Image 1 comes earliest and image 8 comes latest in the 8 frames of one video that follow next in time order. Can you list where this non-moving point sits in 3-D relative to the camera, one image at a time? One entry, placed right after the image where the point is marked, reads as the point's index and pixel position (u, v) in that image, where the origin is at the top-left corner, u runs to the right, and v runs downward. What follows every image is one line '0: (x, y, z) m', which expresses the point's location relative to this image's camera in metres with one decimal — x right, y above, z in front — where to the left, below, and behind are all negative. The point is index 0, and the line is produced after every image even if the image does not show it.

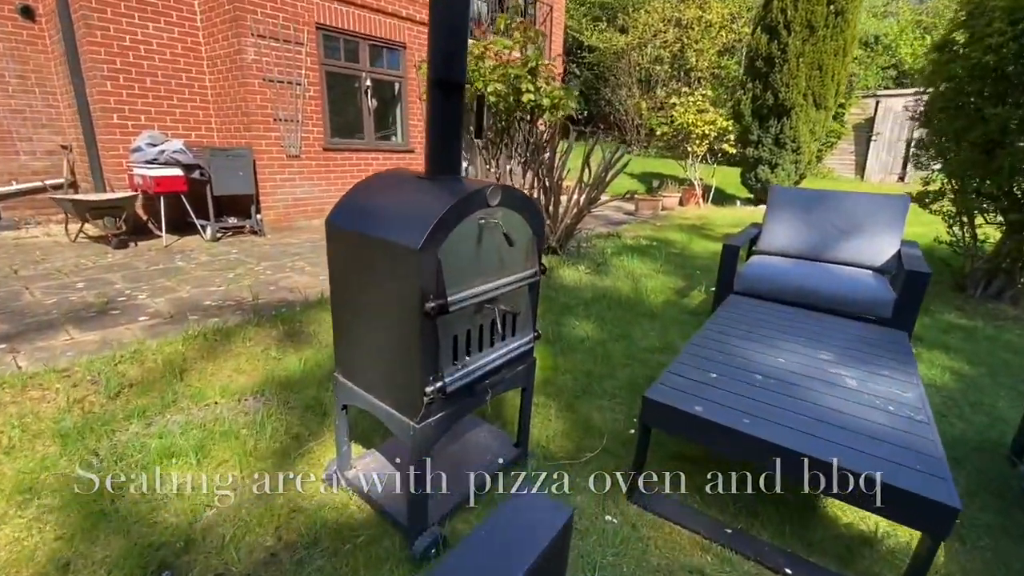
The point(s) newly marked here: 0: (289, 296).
0: (-1.6, -0.1, +3.5) m
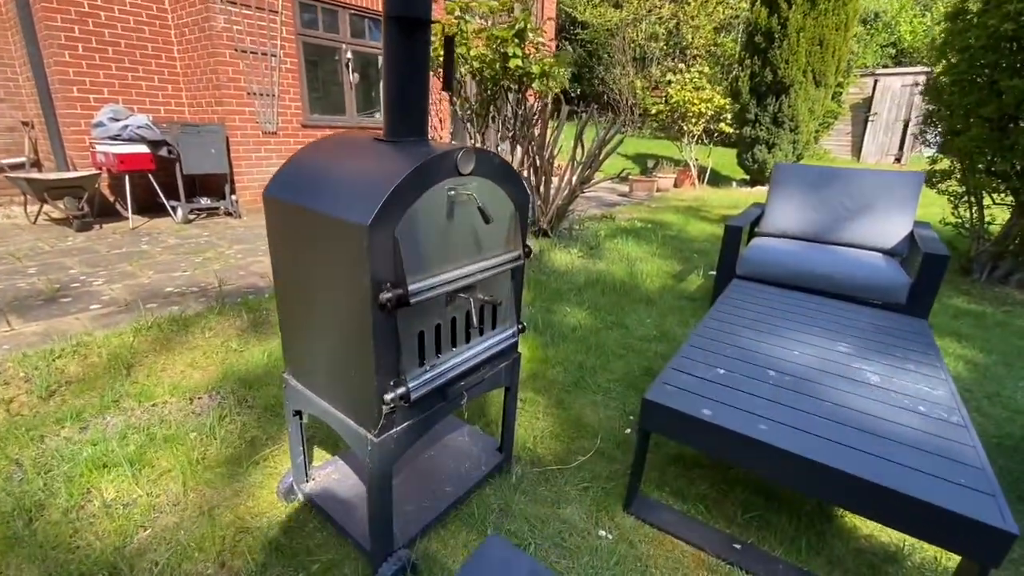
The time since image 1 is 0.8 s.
0: (-1.7, 0.0, +3.2) m
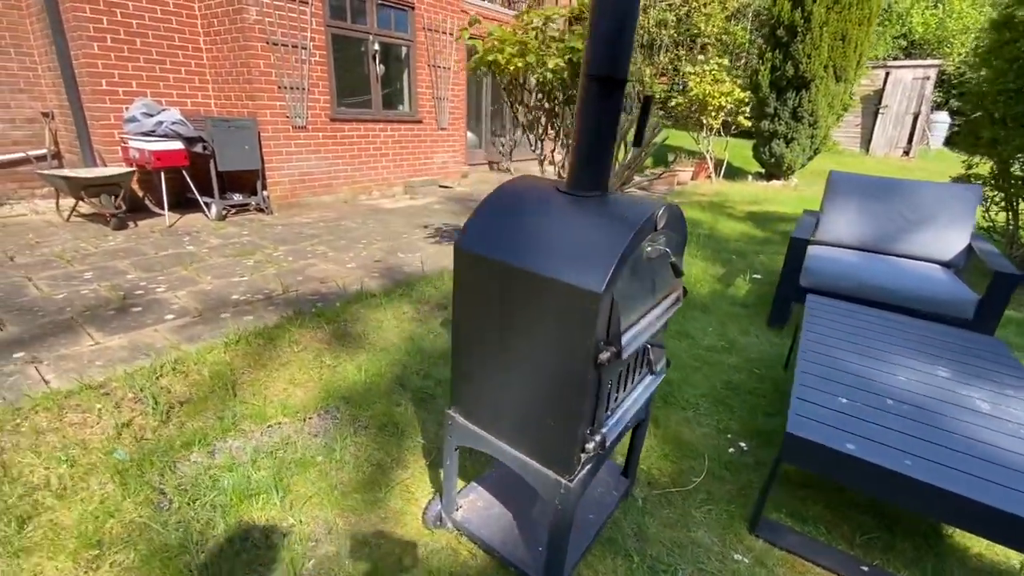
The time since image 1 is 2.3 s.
0: (-1.3, 0.0, +3.3) m
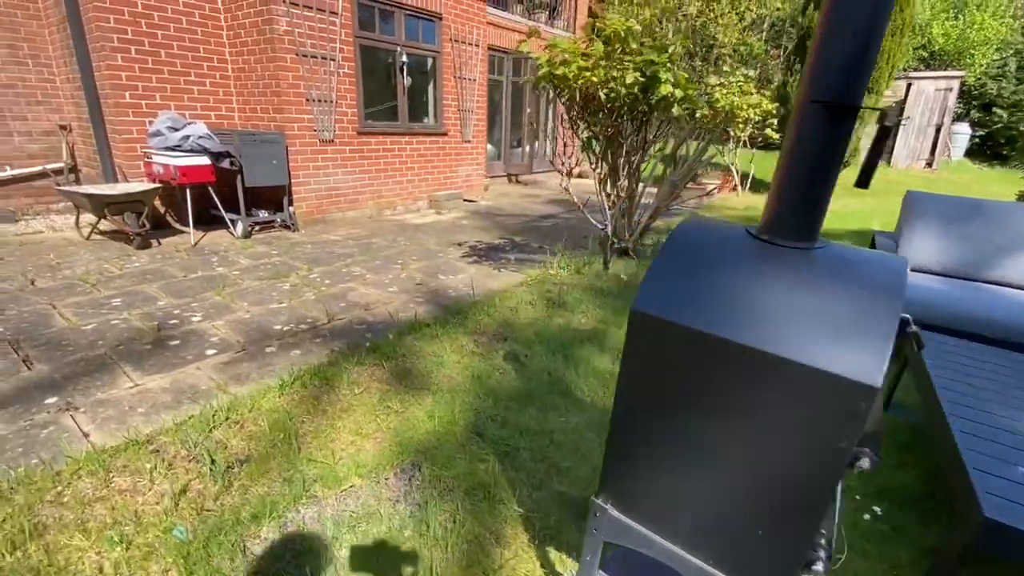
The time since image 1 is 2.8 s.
0: (-0.9, -0.2, +3.0) m
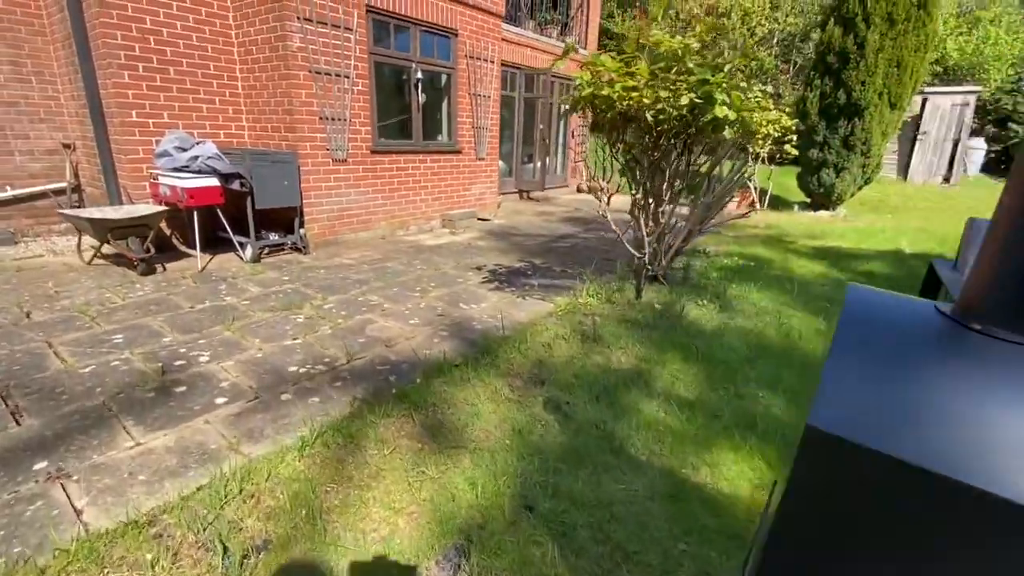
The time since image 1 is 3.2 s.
0: (-0.7, -0.4, +2.8) m
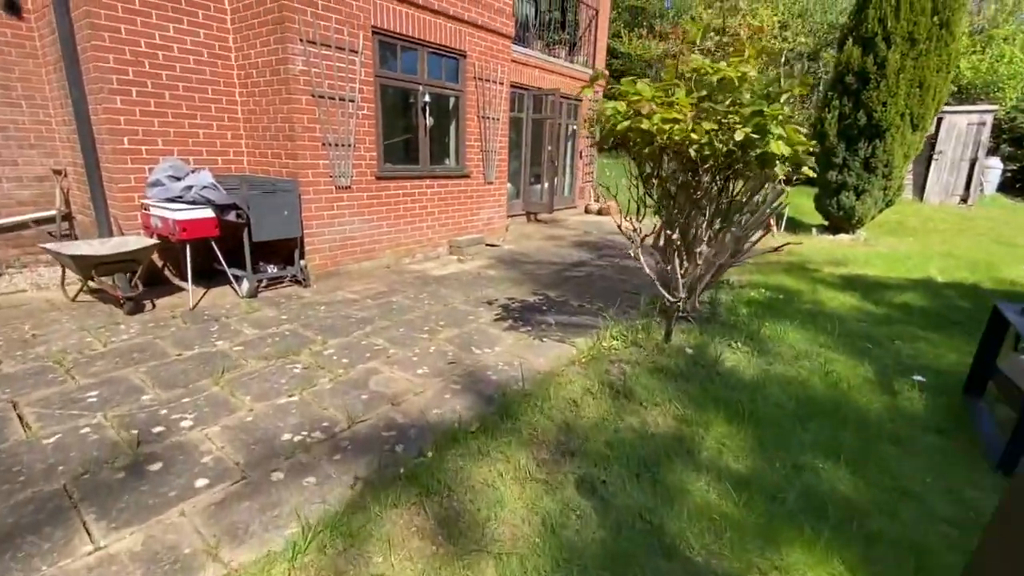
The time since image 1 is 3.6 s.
0: (-0.6, -0.7, +2.5) m
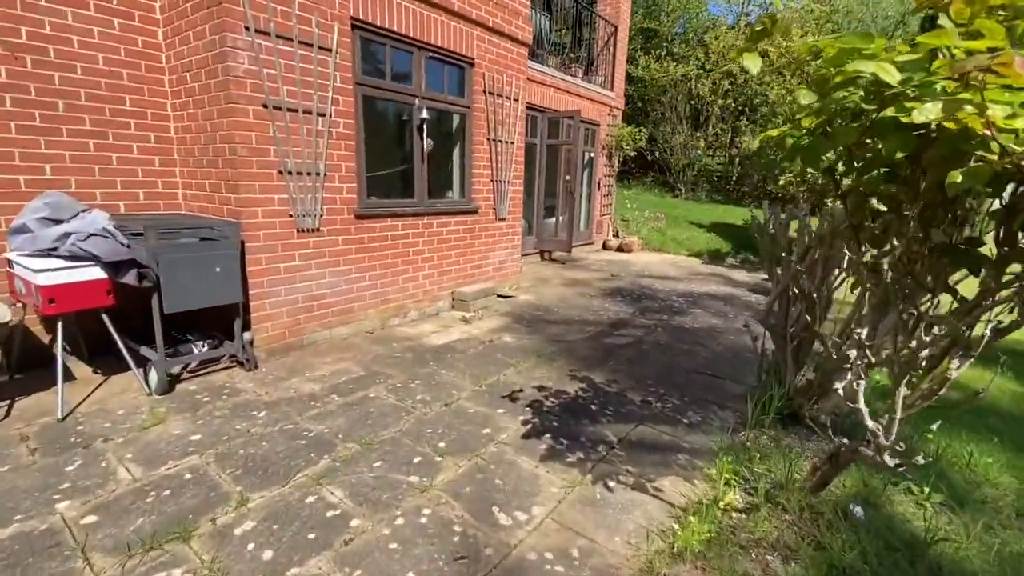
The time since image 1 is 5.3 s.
0: (-0.4, -1.1, +1.1) m
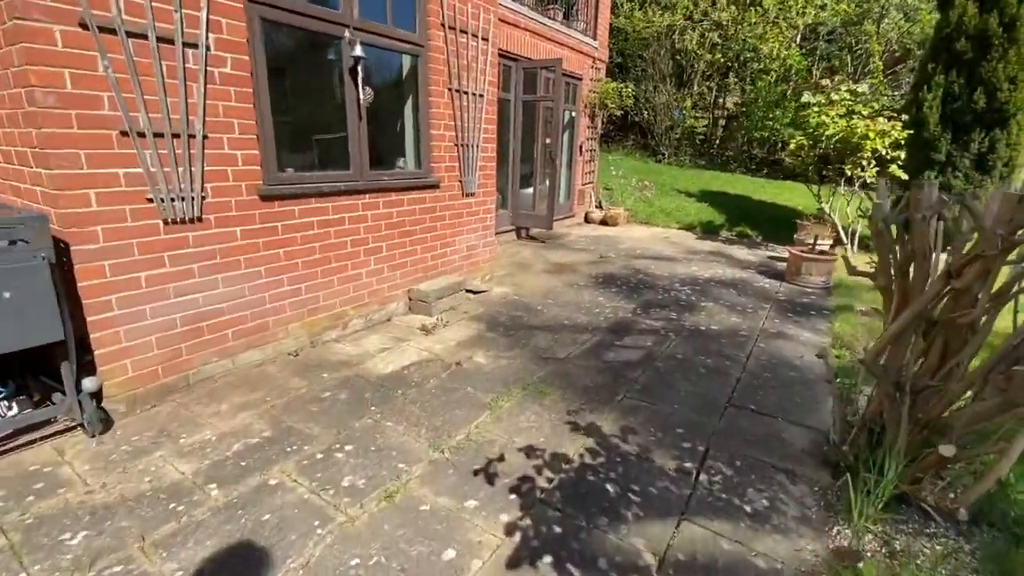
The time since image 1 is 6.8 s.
0: (-0.4, -1.3, +0.2) m
